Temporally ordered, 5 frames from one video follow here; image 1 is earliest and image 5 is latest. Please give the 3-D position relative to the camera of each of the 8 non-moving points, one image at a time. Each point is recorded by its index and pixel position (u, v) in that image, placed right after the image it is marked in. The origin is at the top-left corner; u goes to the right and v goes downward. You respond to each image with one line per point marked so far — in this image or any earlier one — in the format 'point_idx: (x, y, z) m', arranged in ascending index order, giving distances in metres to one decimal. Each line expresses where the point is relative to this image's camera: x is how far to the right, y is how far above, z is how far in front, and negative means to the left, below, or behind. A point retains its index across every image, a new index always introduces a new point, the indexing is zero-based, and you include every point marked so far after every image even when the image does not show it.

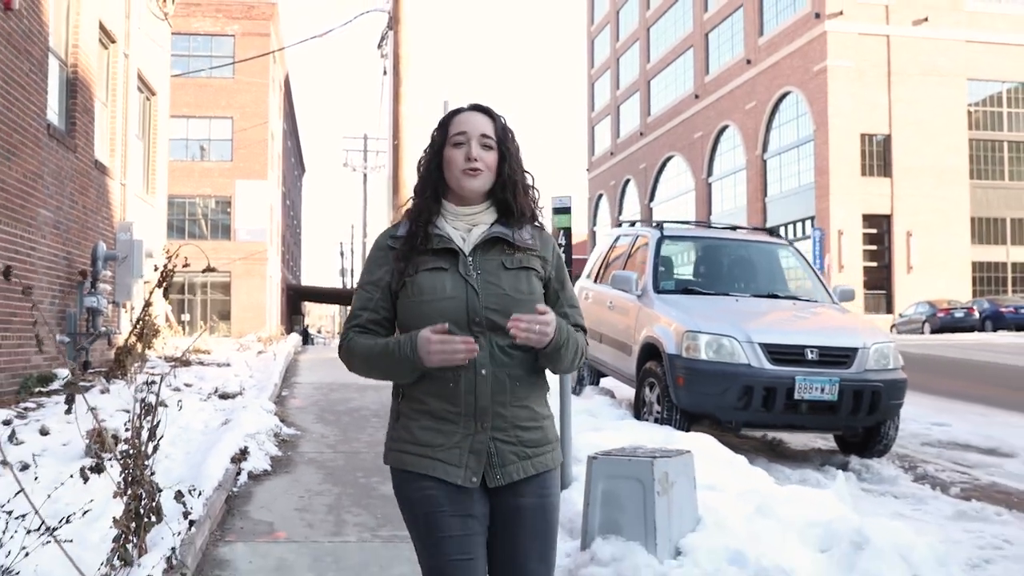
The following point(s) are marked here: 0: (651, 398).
0: (+0.7, -0.6, +6.6) m
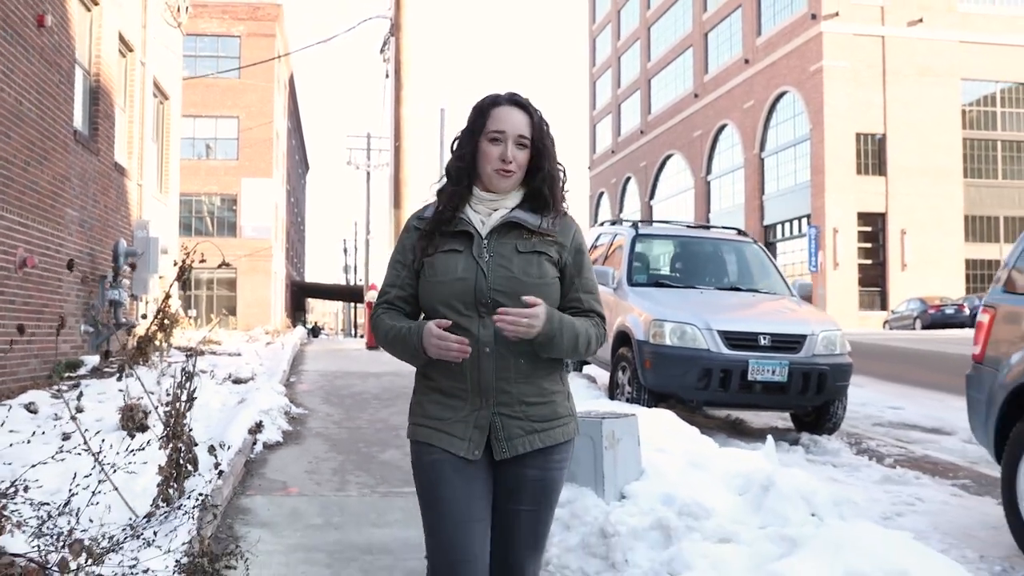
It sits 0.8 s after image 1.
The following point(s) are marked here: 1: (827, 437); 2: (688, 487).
0: (+0.7, -0.5, +7.4) m
1: (+1.8, -0.9, +7.2) m
2: (+0.6, -0.7, +4.1) m
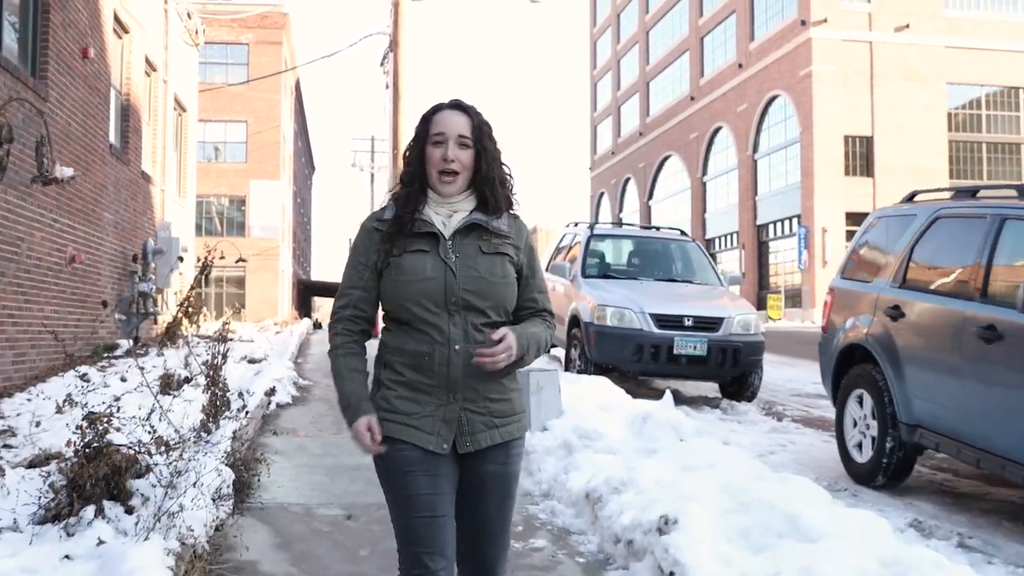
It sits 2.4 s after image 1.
0: (+0.5, -0.5, +8.8) m
1: (+1.6, -0.8, +8.6) m
2: (+0.4, -0.6, +5.5) m
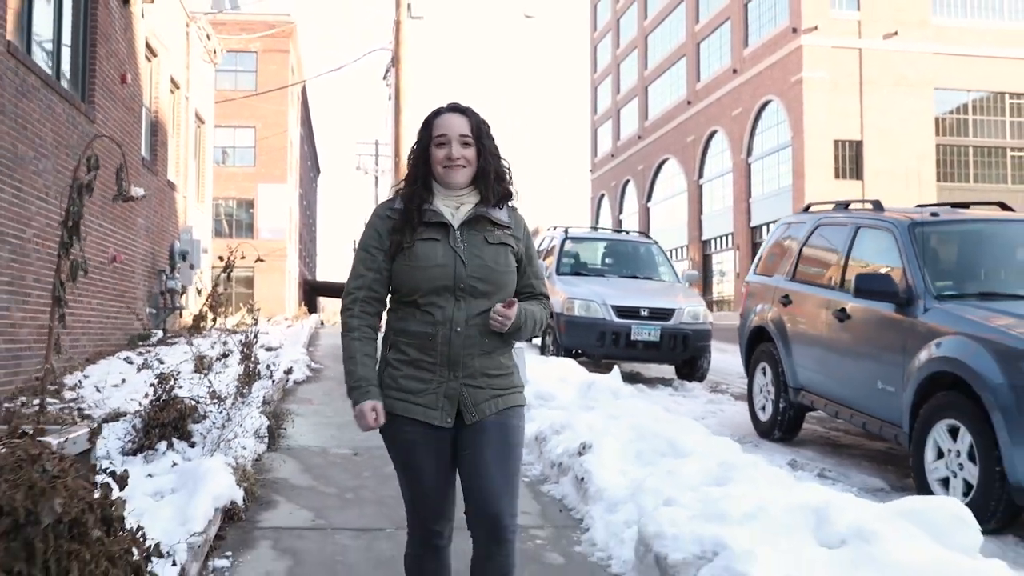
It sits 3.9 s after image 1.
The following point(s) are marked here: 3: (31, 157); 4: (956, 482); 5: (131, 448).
0: (+0.3, -0.5, +10.2) m
1: (+1.5, -0.8, +10.0) m
2: (+0.2, -0.6, +6.9) m
3: (-3.2, +0.9, +8.1) m
4: (+1.7, -0.7, +4.7) m
5: (-1.6, -0.7, +5.3) m
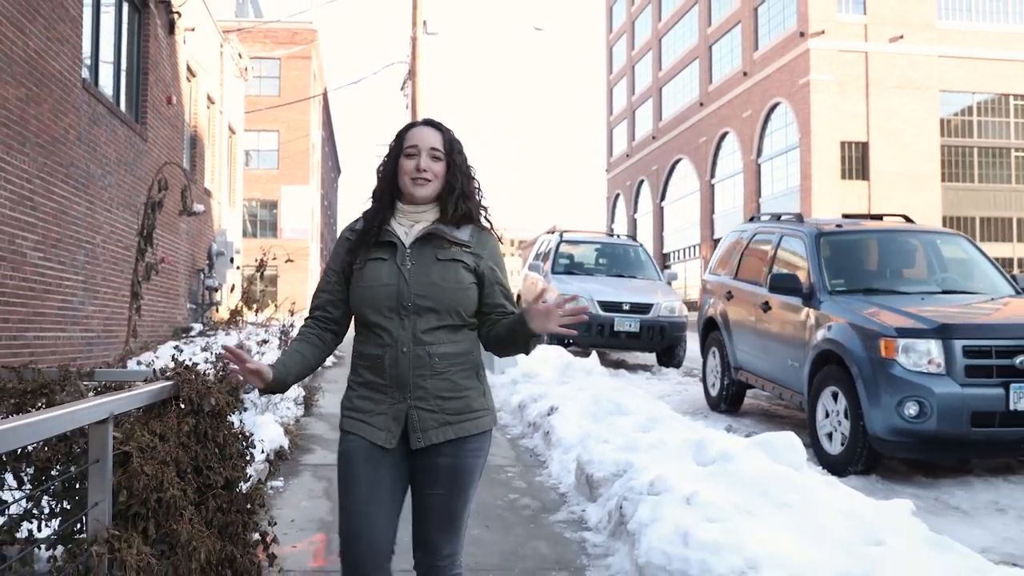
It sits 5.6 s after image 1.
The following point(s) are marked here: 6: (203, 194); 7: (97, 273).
0: (+0.3, -0.4, +11.6) m
1: (+1.5, -0.7, +11.4) m
2: (+0.2, -0.5, +8.3) m
3: (-3.2, +0.9, +9.6) m
4: (+1.6, -0.7, +6.0) m
5: (-1.7, -0.7, +6.7) m
6: (-3.8, +1.2, +15.4) m
7: (-3.2, +0.1, +9.5) m
